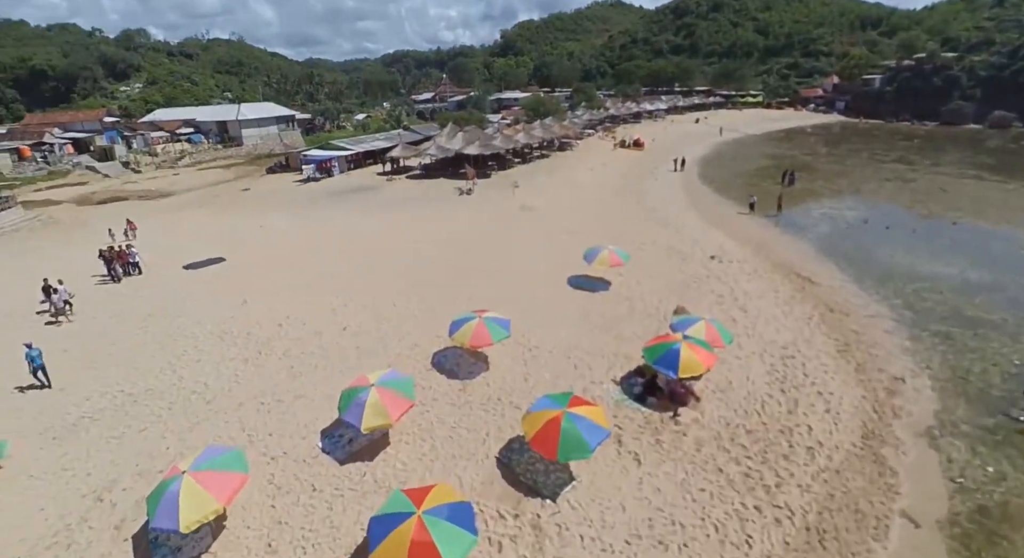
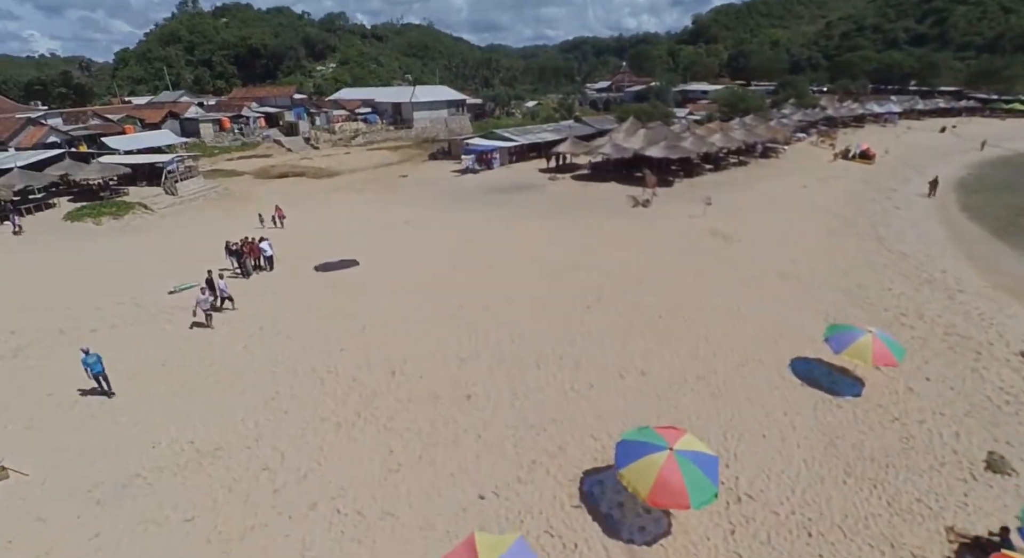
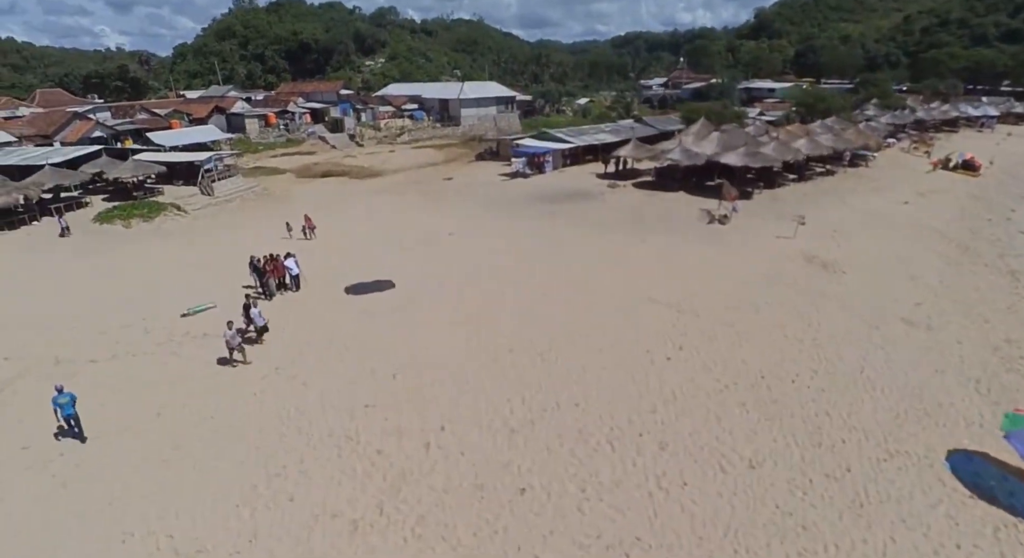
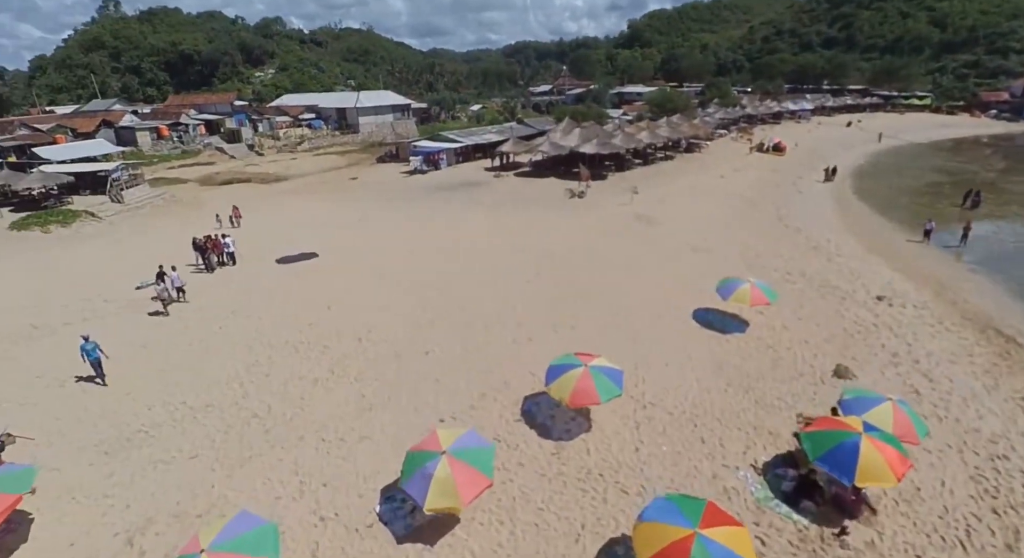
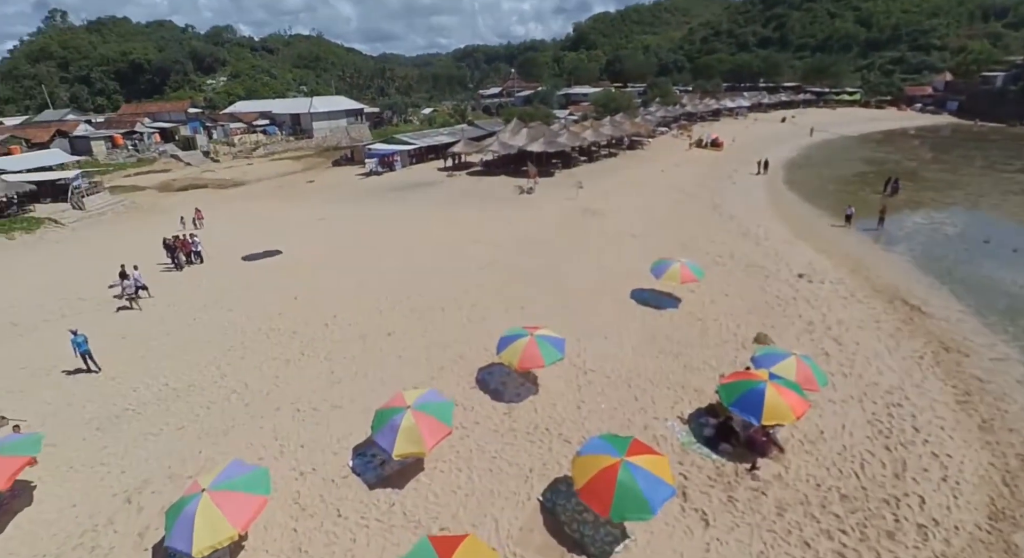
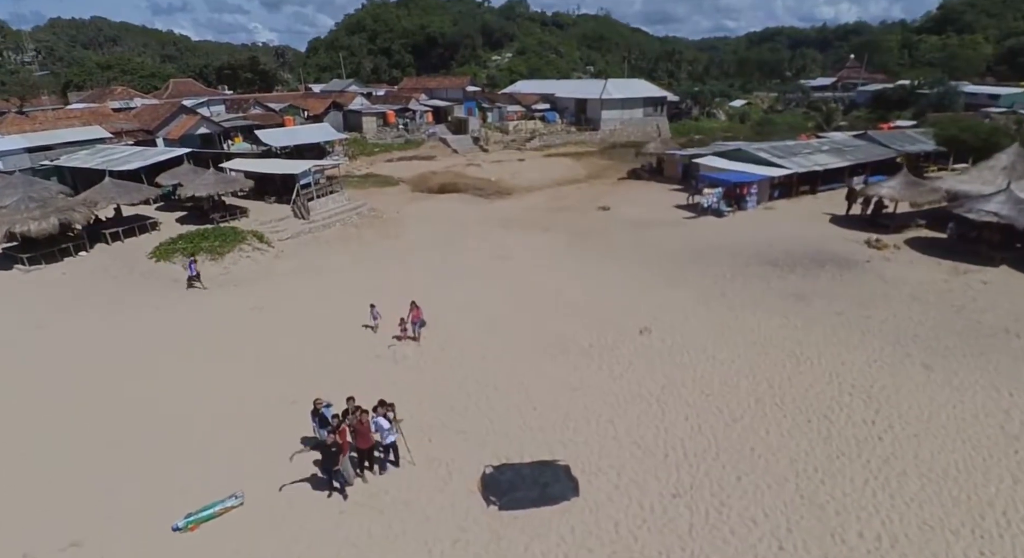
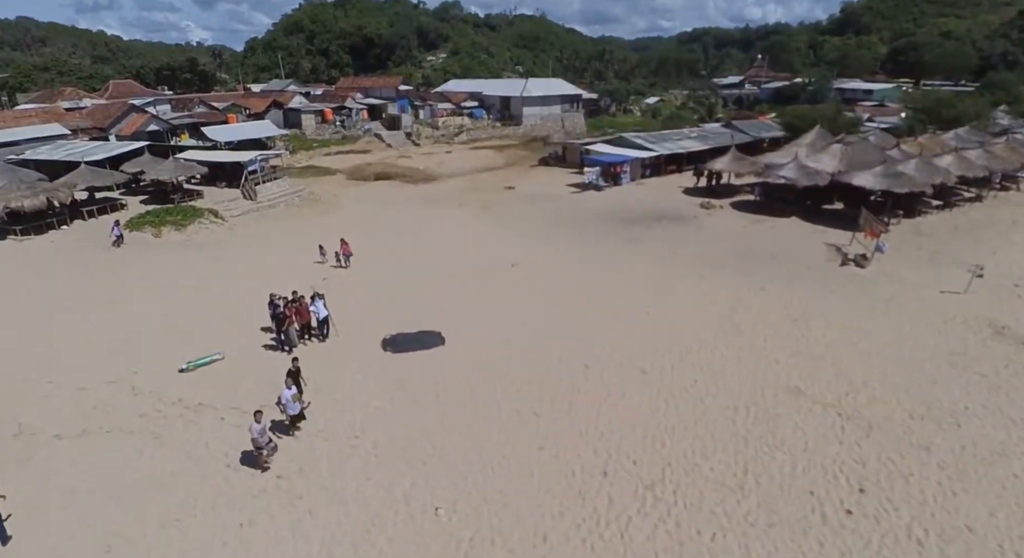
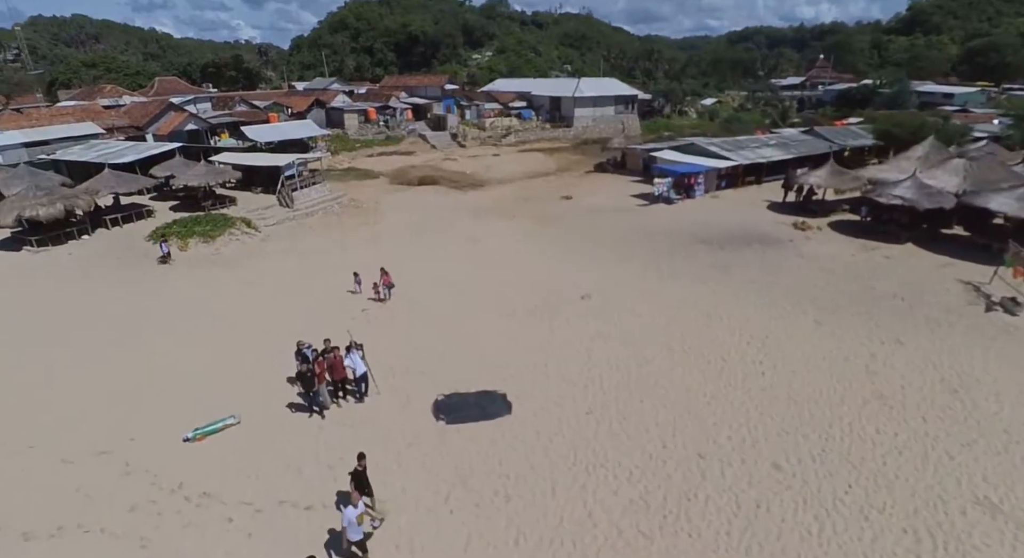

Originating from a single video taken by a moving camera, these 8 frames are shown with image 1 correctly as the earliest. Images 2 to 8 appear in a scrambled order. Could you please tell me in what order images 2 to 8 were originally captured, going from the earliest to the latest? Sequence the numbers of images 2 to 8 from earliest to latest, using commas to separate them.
5, 4, 2, 3, 7, 8, 6
